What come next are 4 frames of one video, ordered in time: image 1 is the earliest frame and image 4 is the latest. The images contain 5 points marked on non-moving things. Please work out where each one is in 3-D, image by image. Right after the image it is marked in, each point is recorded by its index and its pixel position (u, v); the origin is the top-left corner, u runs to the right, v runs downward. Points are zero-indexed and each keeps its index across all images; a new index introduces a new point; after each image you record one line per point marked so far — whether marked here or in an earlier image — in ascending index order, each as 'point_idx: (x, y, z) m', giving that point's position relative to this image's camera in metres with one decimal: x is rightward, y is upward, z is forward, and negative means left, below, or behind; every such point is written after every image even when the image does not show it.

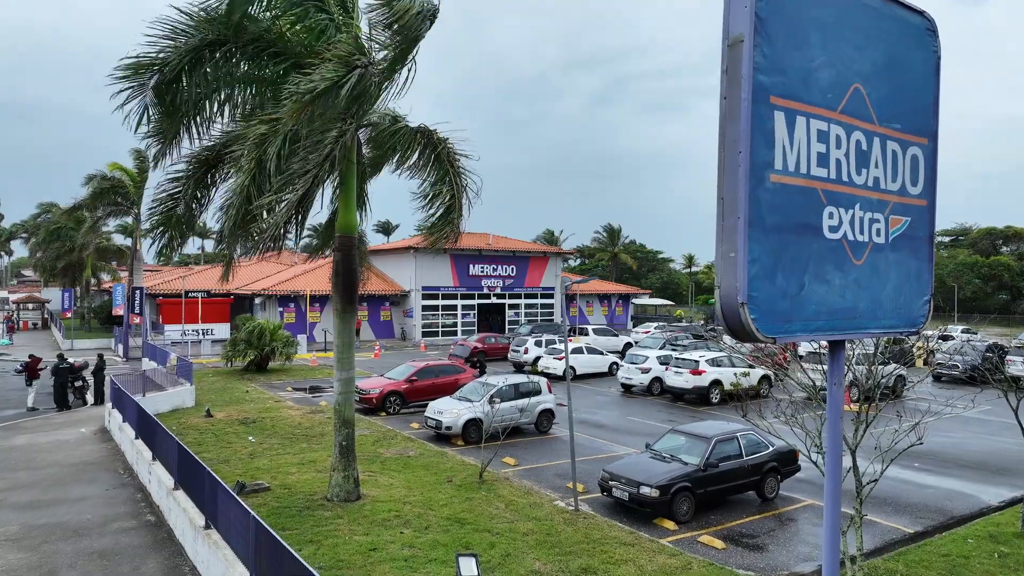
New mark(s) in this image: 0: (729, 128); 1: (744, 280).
0: (+1.3, +0.9, +3.9) m
1: (+1.3, 0.0, +3.8) m
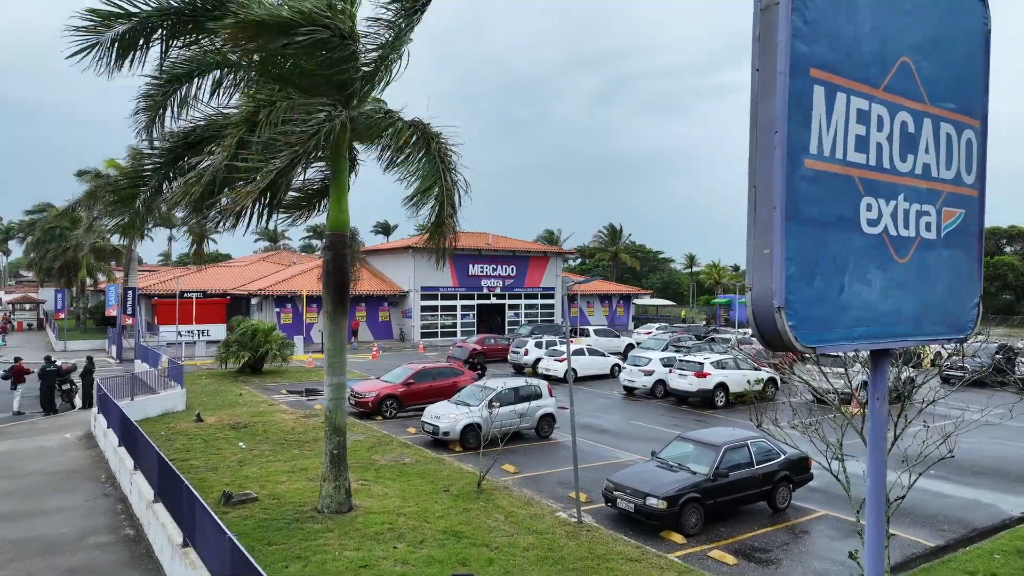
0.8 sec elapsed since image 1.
0: (+1.3, +0.9, +3.4) m
1: (+1.3, 0.0, +3.2) m
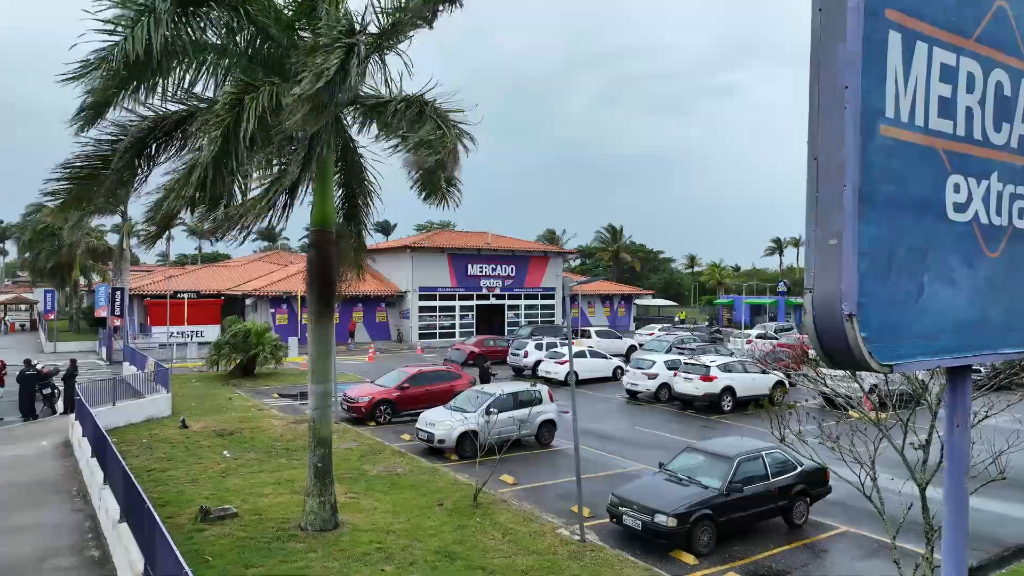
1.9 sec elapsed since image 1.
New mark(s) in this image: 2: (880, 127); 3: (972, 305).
0: (+1.2, +0.9, +2.6) m
1: (+1.3, 0.0, +2.5) m
2: (+1.5, +0.6, +2.6) m
3: (+2.1, -0.1, +3.0) m
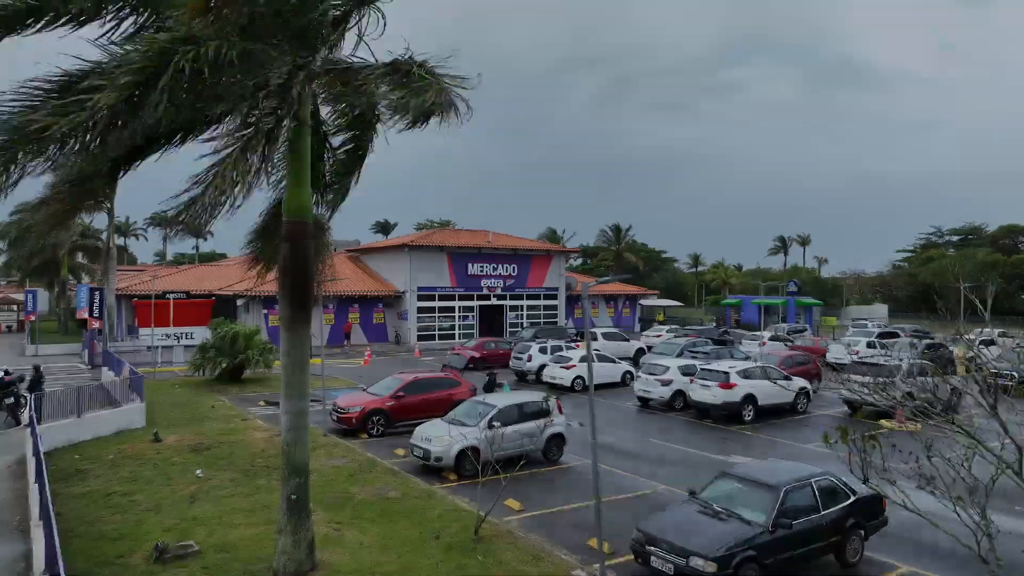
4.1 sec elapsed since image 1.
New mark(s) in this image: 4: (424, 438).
0: (+1.3, +0.9, +1.2) m
1: (+1.4, 0.0, +1.0) m
2: (+1.6, +0.6, +1.2) m
3: (+2.2, -0.1, +1.5) m
4: (-1.8, -3.0, +13.1) m
